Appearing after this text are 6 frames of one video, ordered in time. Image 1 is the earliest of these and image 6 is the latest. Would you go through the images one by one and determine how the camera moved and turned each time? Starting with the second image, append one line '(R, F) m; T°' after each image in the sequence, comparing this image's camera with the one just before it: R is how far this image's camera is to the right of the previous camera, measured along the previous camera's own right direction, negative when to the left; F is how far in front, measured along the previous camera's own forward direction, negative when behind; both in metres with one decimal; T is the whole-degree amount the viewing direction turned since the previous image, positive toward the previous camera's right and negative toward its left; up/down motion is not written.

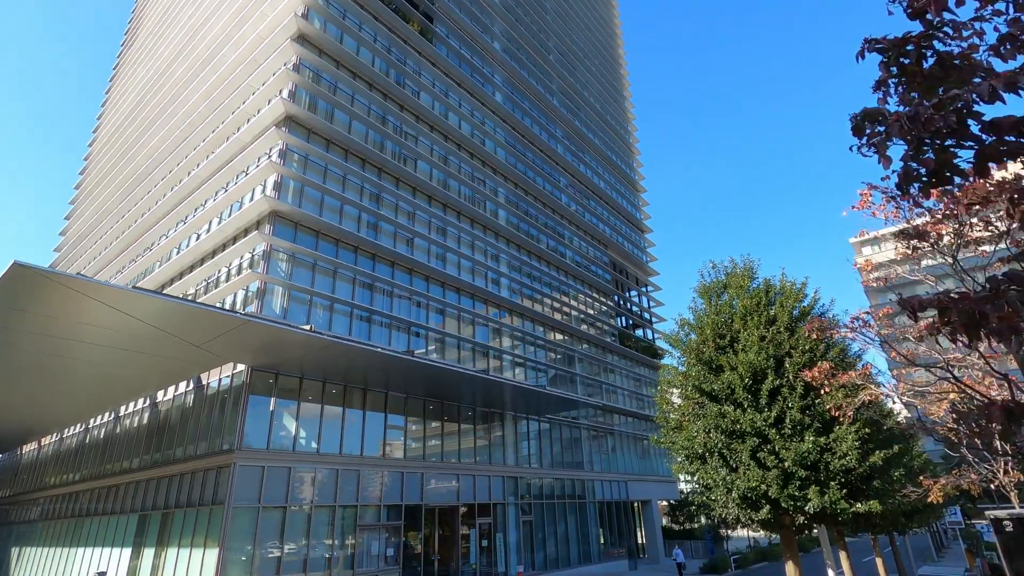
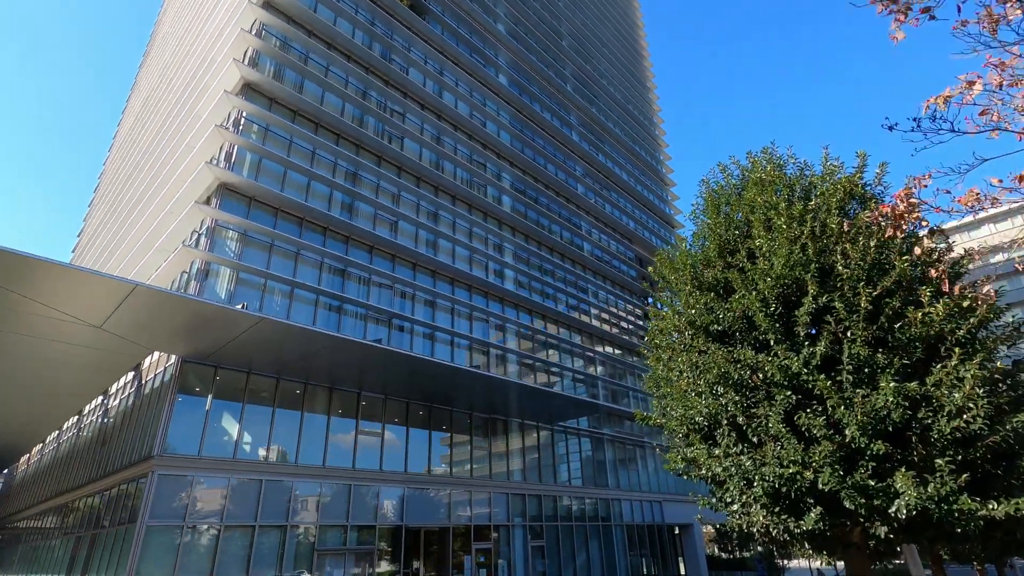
(+1.6, +3.2) m; -4°
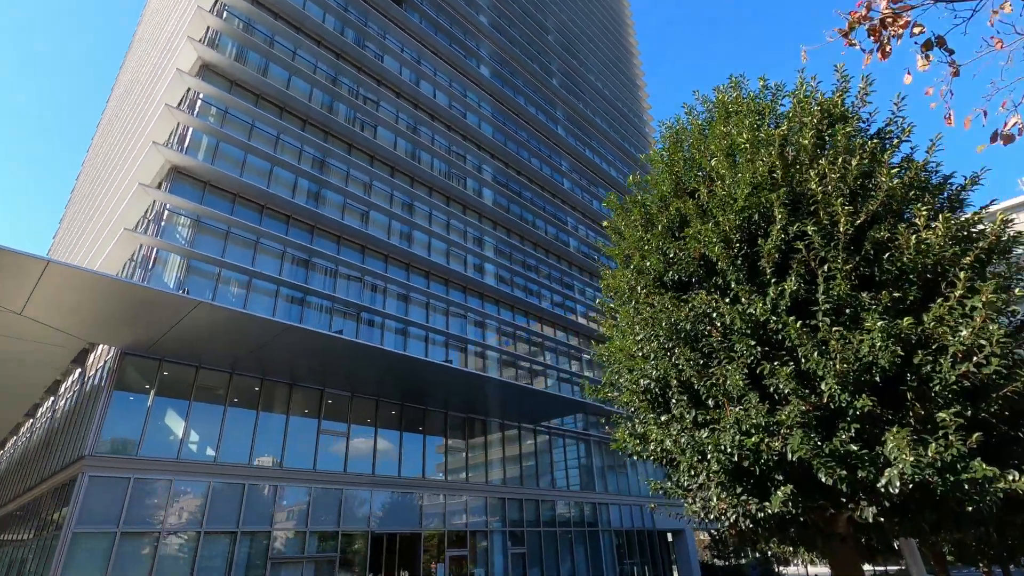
(+0.8, +1.0) m; 0°
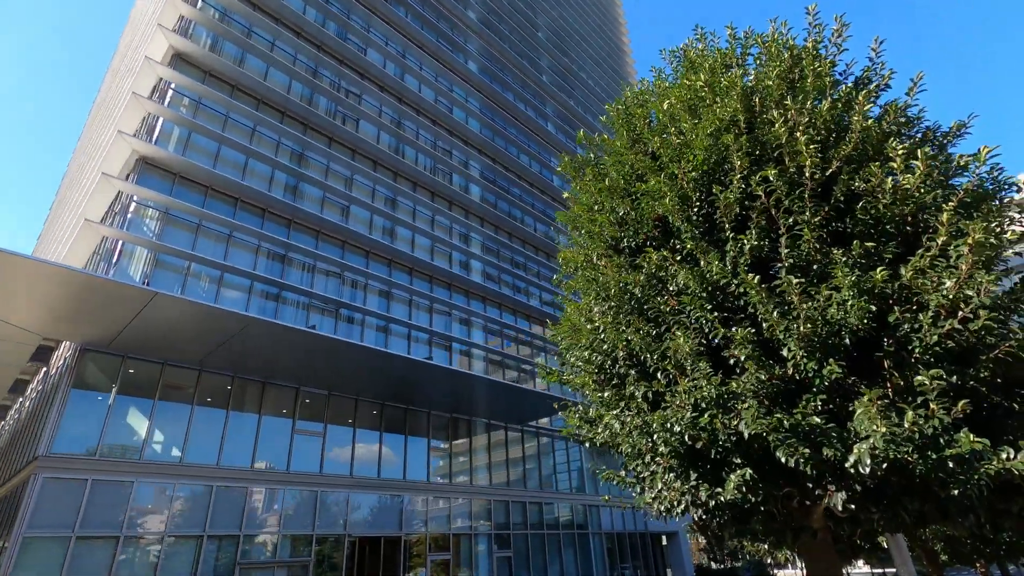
(+0.5, +0.5) m; 0°
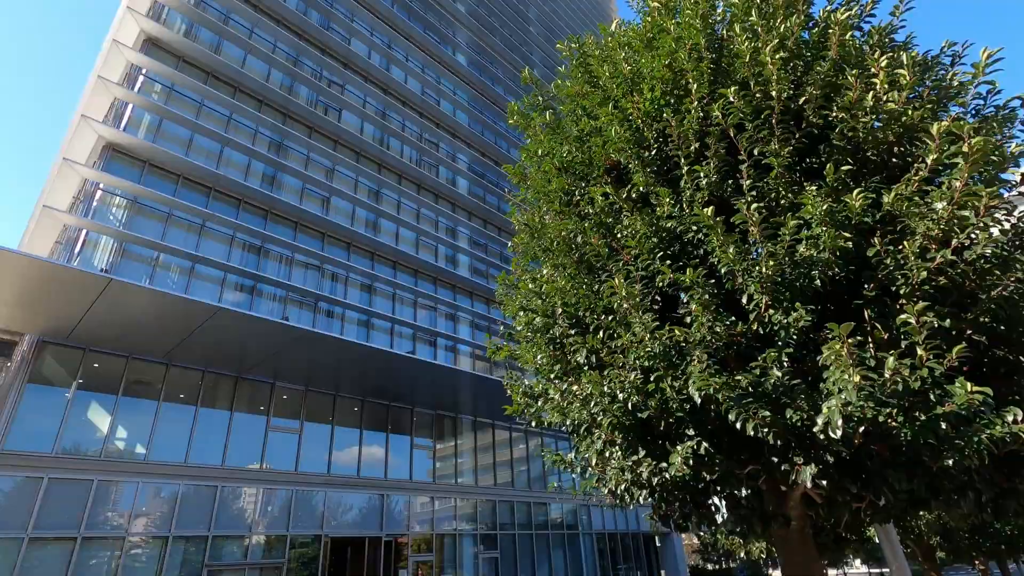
(+0.4, +0.5) m; 0°
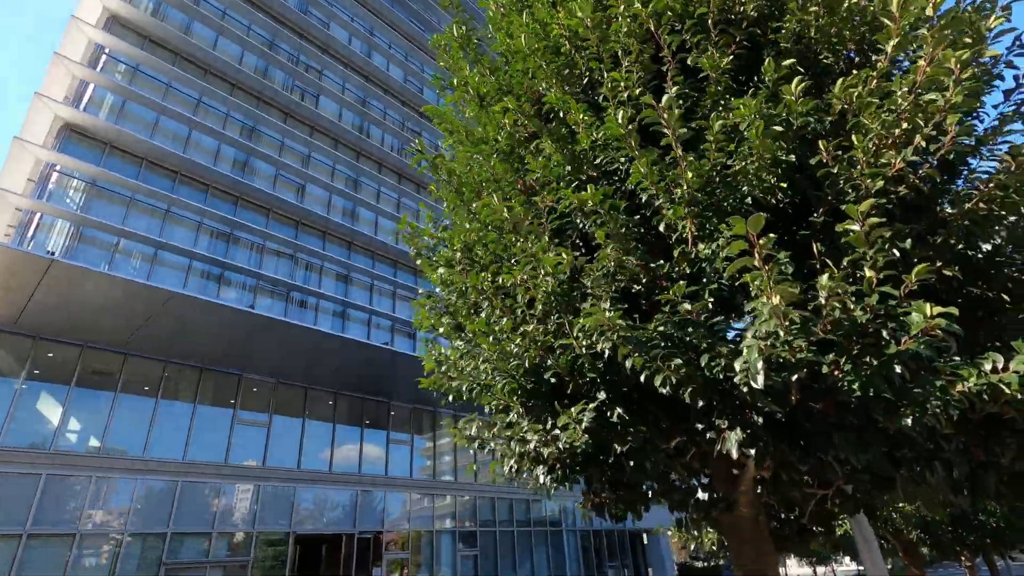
(+0.5, +0.5) m; +1°
